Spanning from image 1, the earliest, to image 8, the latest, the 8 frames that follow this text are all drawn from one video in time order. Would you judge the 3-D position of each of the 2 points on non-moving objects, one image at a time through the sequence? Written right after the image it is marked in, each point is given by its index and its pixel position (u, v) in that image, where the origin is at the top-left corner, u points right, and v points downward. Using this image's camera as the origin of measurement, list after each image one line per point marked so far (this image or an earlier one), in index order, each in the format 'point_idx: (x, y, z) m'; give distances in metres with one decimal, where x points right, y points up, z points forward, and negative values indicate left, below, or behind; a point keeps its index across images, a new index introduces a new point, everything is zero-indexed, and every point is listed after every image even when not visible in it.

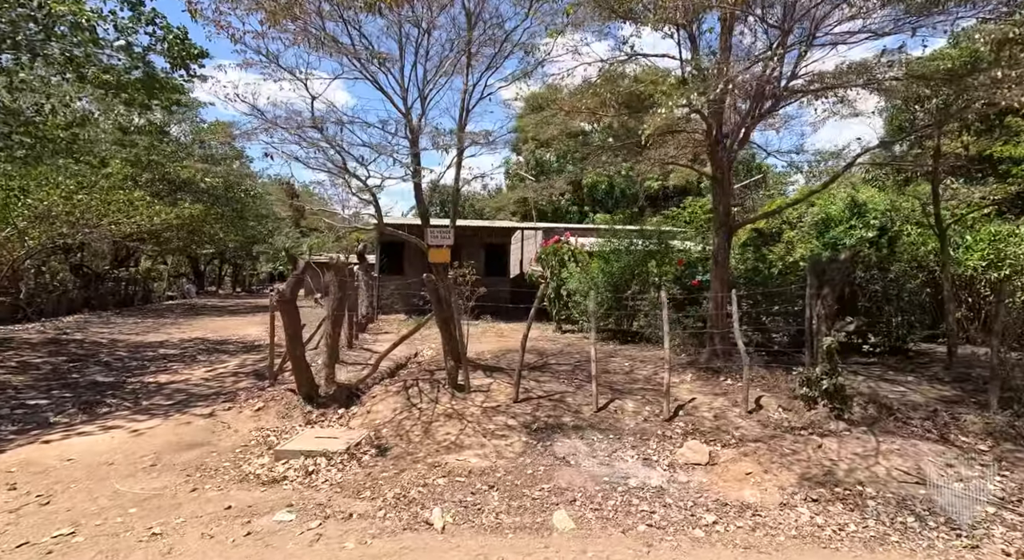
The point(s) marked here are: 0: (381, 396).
0: (-1.4, -1.2, +5.0) m
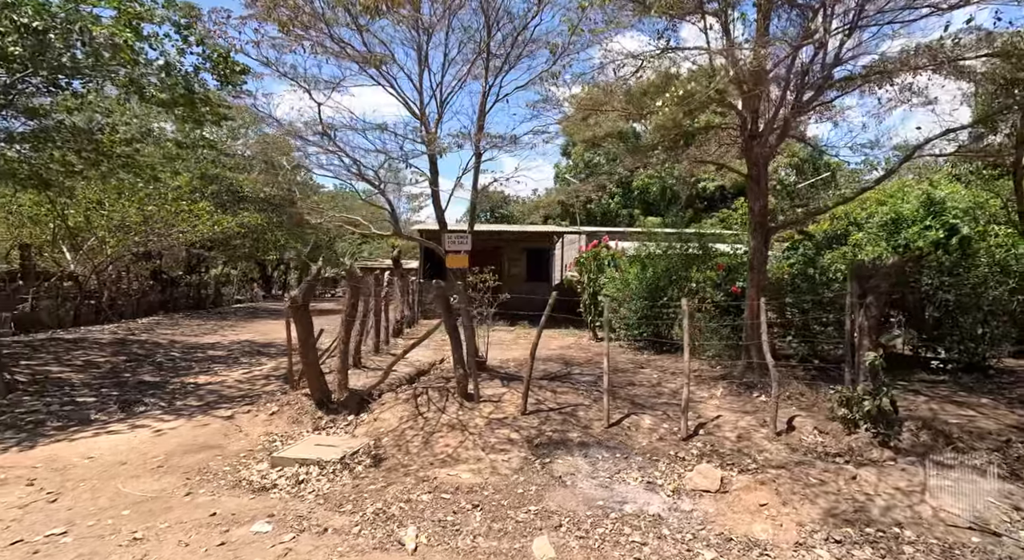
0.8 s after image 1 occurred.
0: (-1.2, -1.2, +5.0) m
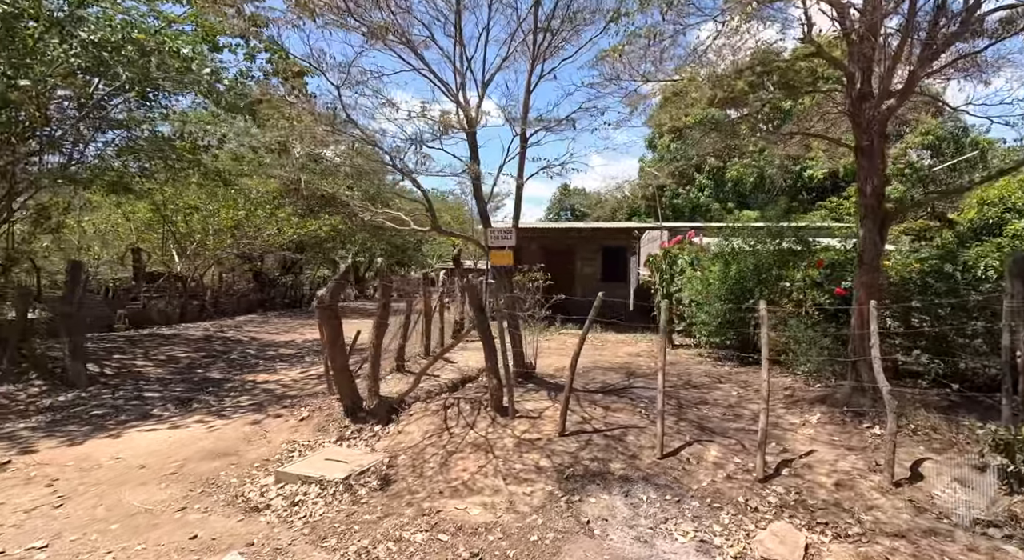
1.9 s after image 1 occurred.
0: (-0.9, -1.2, +4.5) m
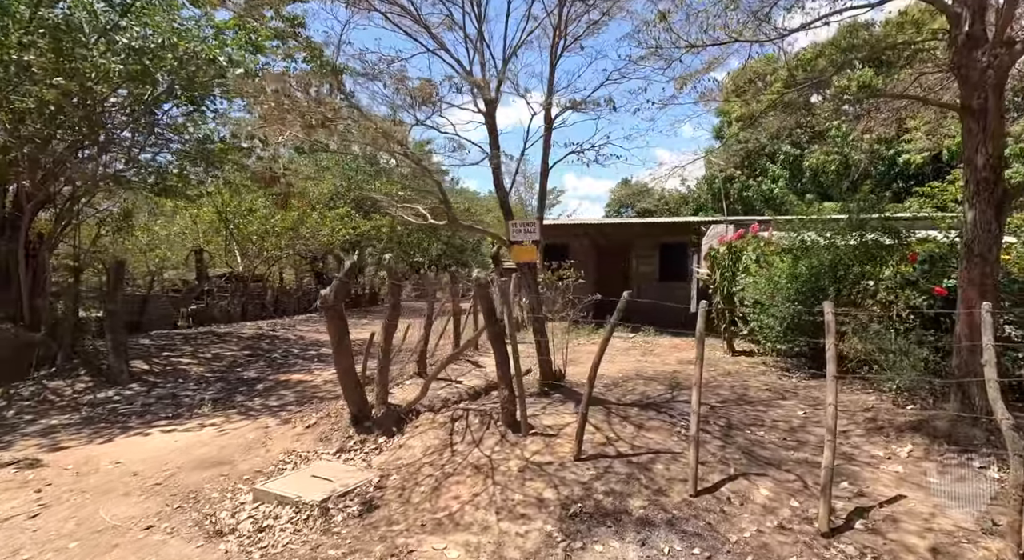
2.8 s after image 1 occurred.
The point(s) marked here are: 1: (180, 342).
0: (-0.7, -1.2, +4.1) m
1: (-6.0, -1.1, +9.0) m
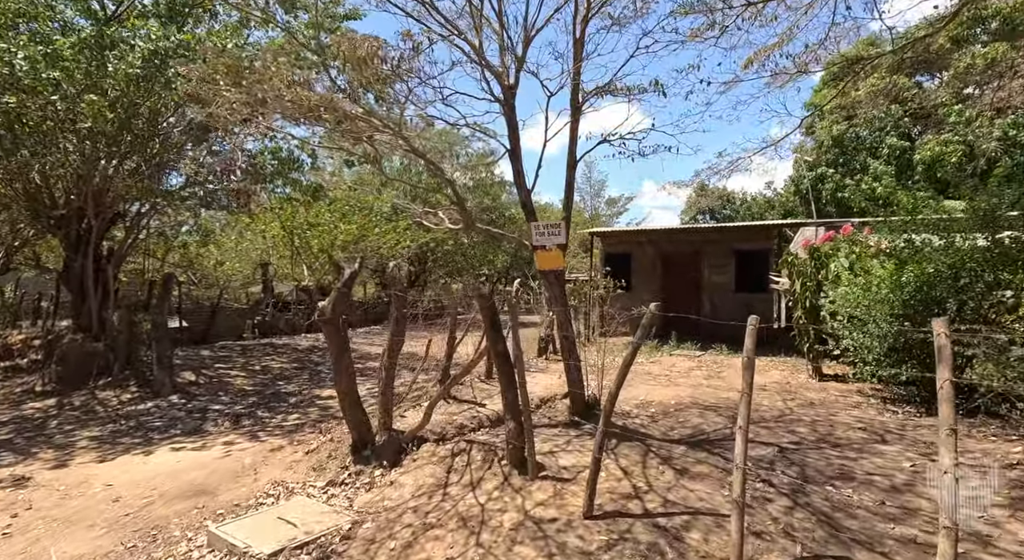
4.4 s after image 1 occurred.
0: (-0.6, -1.3, +3.5) m
1: (-5.1, -1.4, +9.2) m
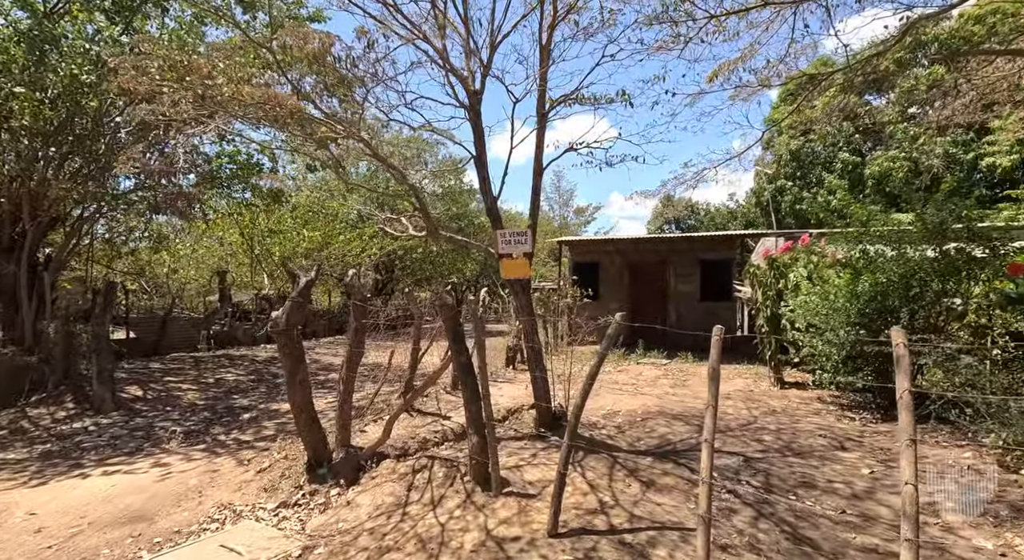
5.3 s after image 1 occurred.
0: (-0.9, -1.4, +3.4) m
1: (-5.7, -1.5, +8.7) m
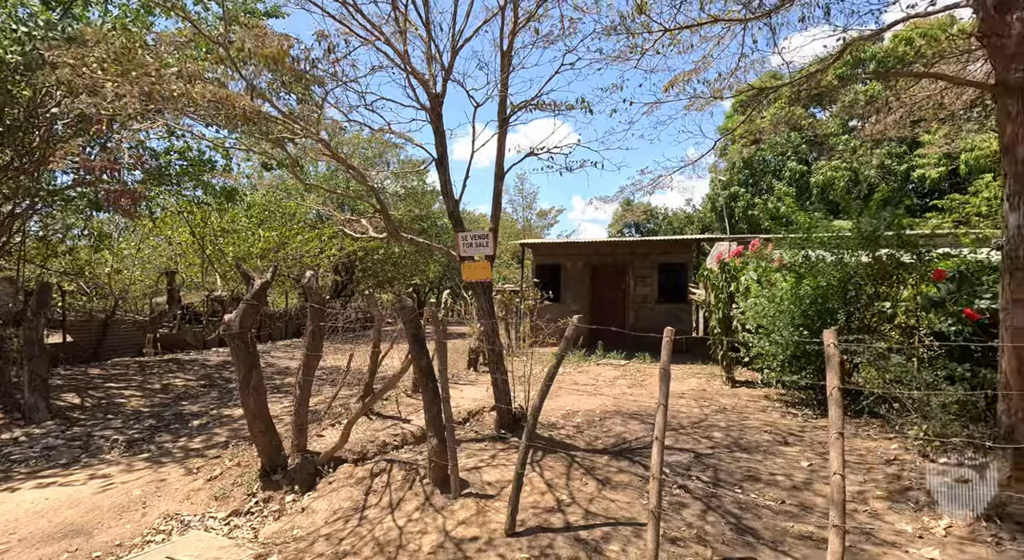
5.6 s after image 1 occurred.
0: (-1.2, -1.4, +3.3) m
1: (-6.4, -1.5, +8.3) m
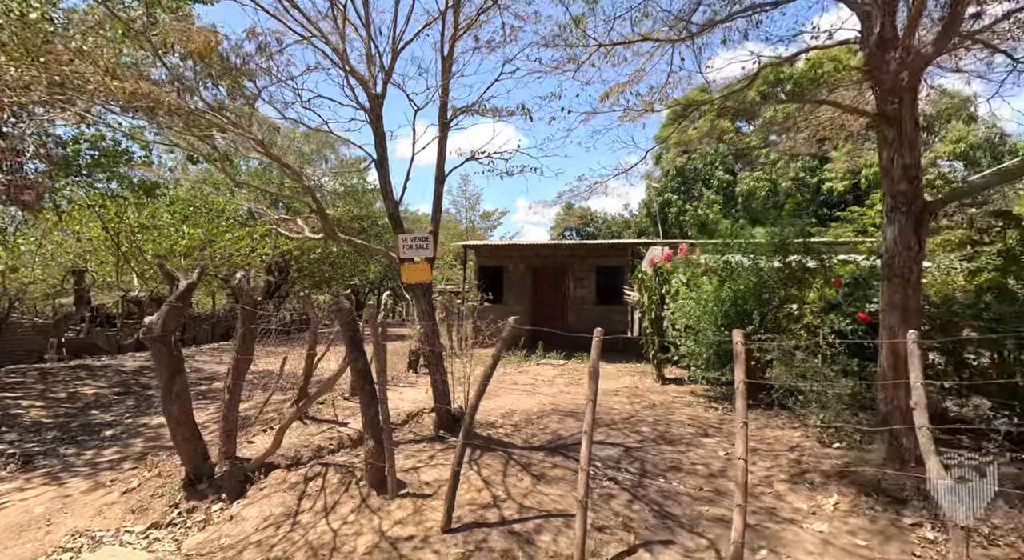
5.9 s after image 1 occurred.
0: (-1.6, -1.4, +3.3) m
1: (-7.3, -1.5, +7.6) m
